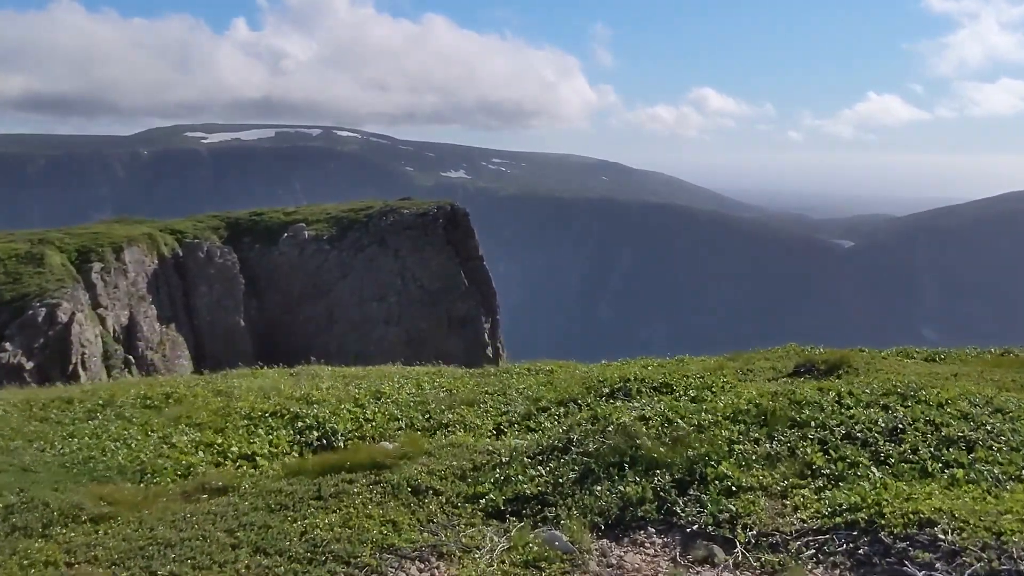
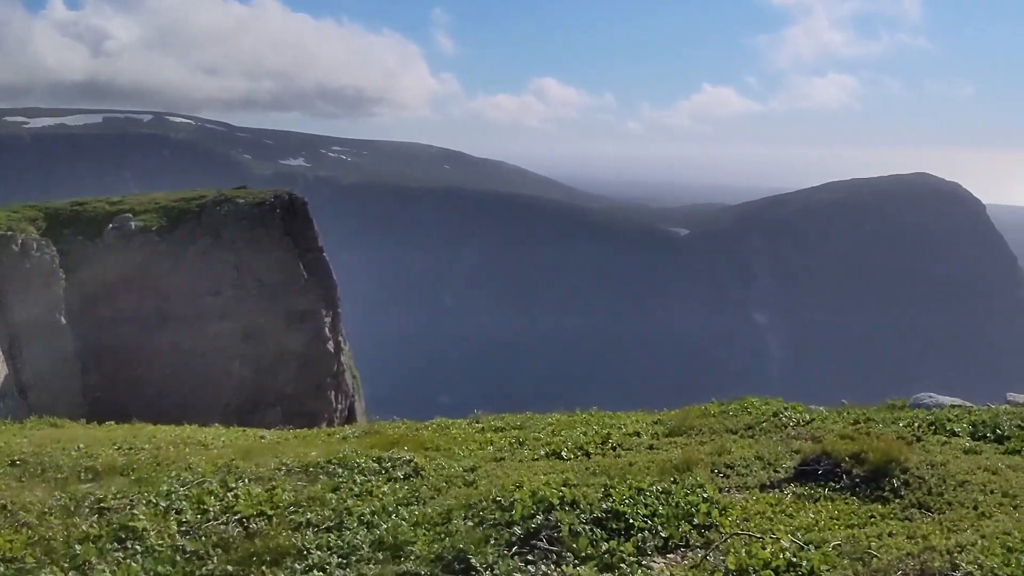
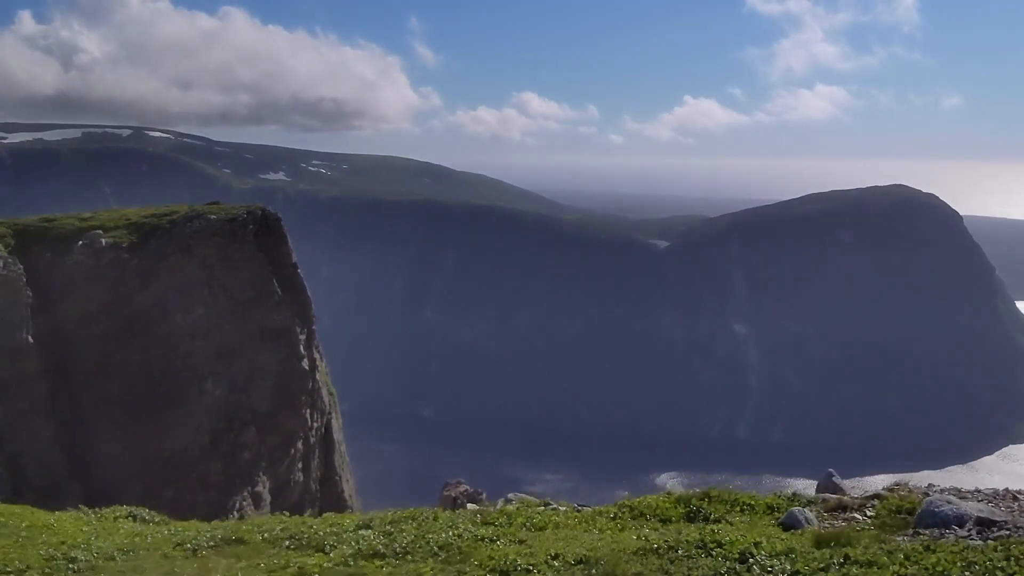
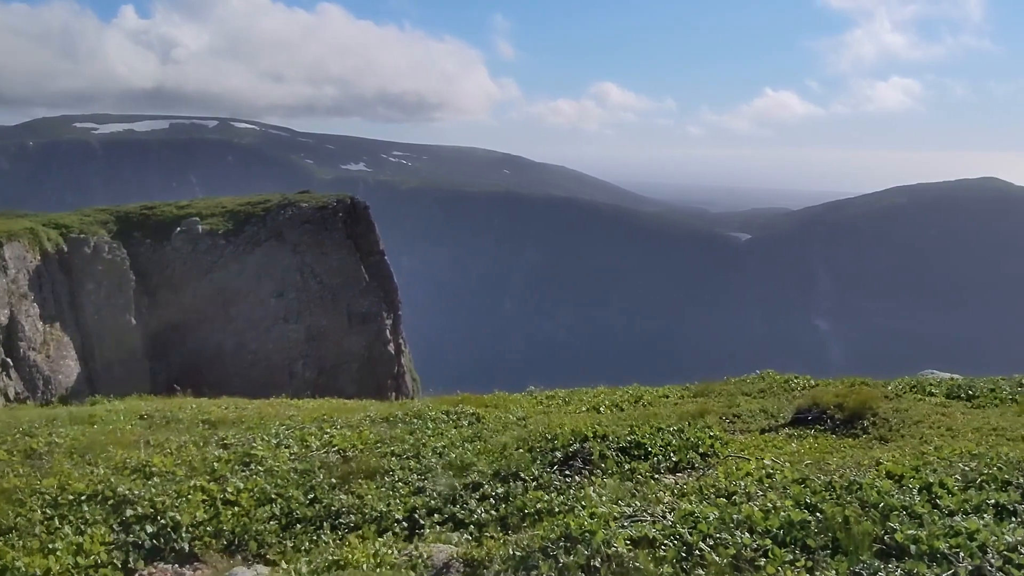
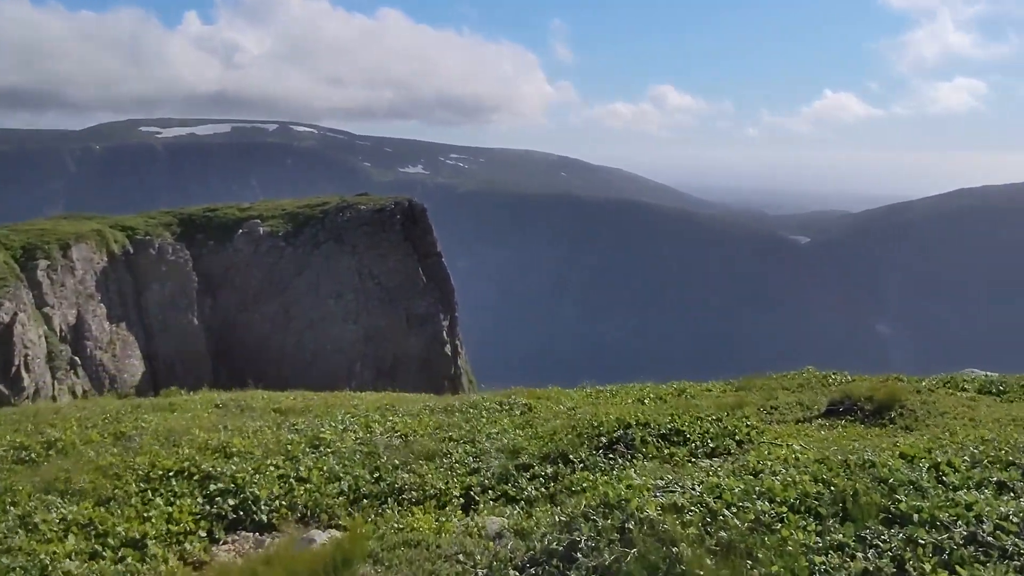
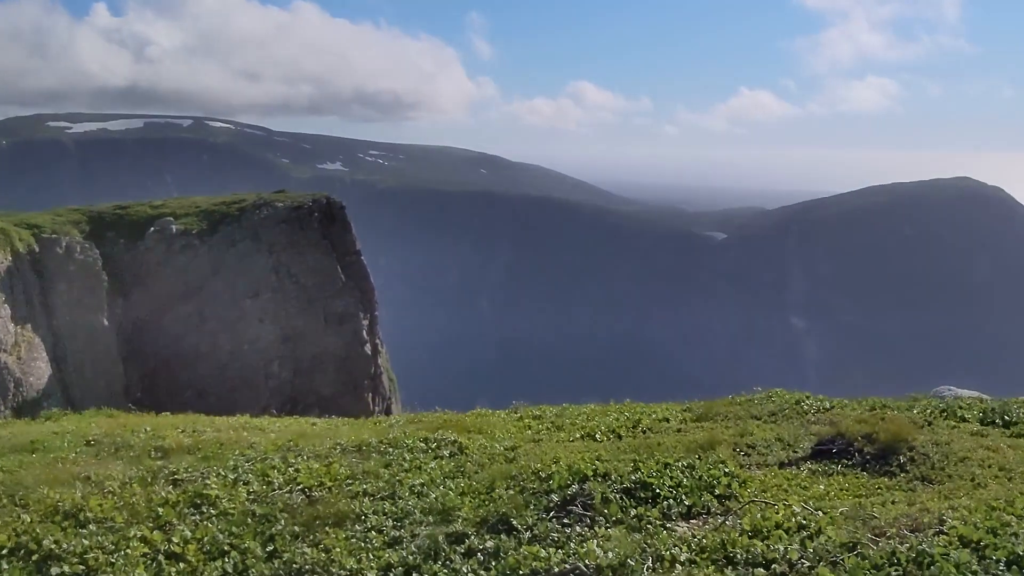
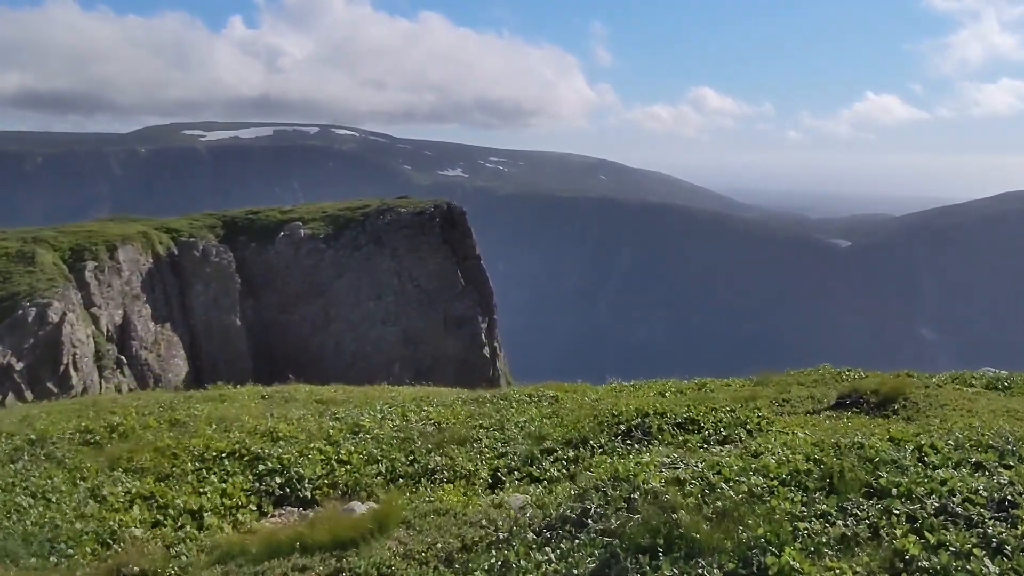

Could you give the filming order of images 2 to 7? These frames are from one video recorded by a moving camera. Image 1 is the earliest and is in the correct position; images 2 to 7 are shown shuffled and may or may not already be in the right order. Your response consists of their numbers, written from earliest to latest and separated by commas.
7, 5, 4, 6, 2, 3
